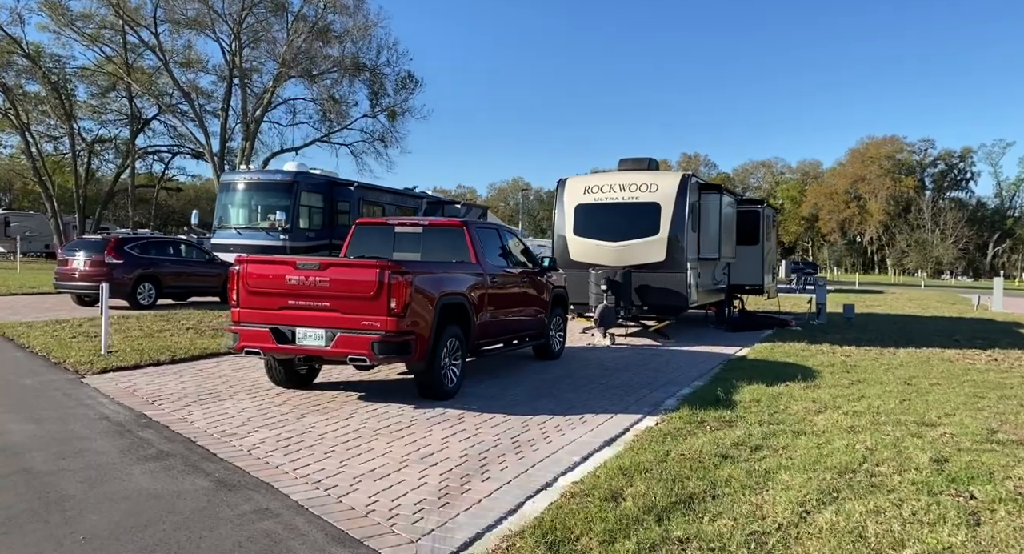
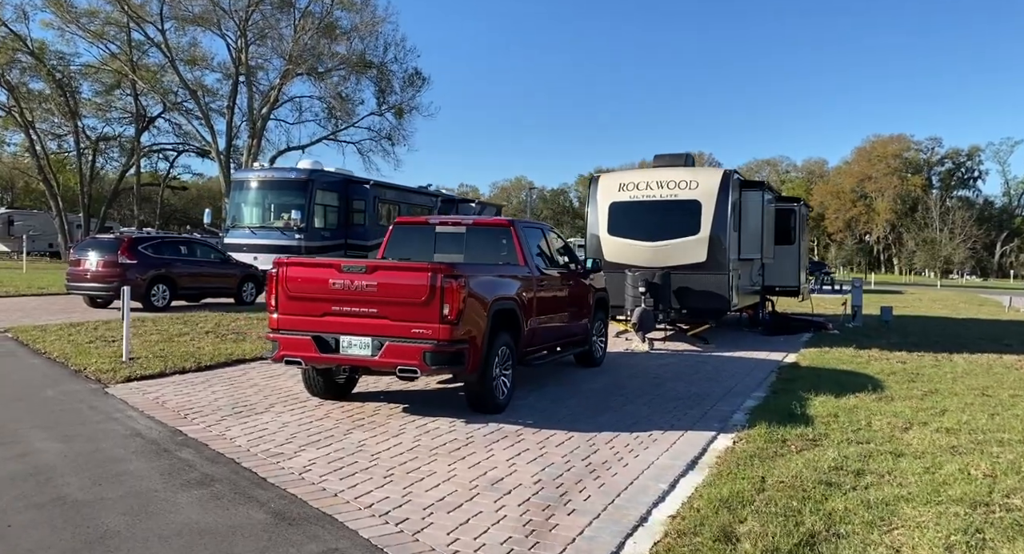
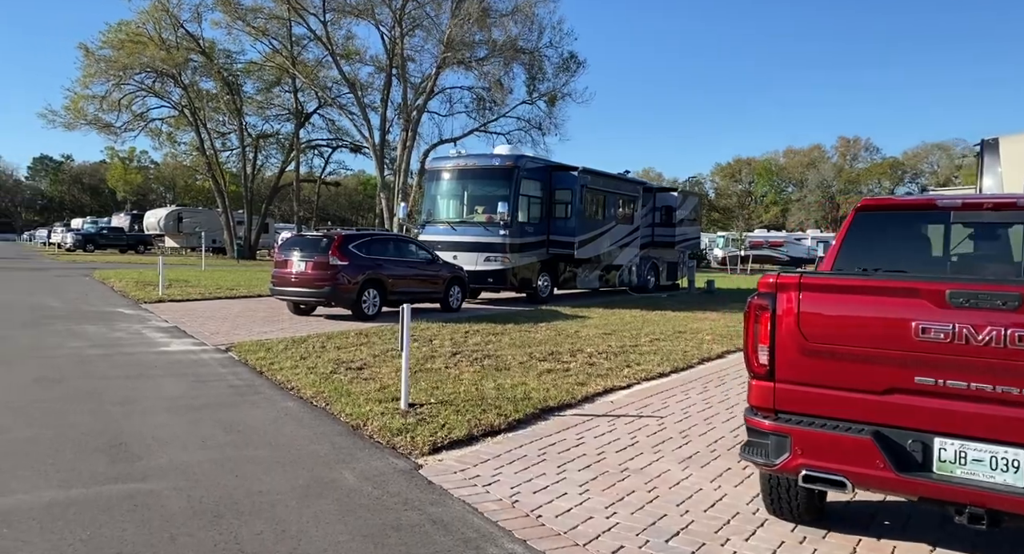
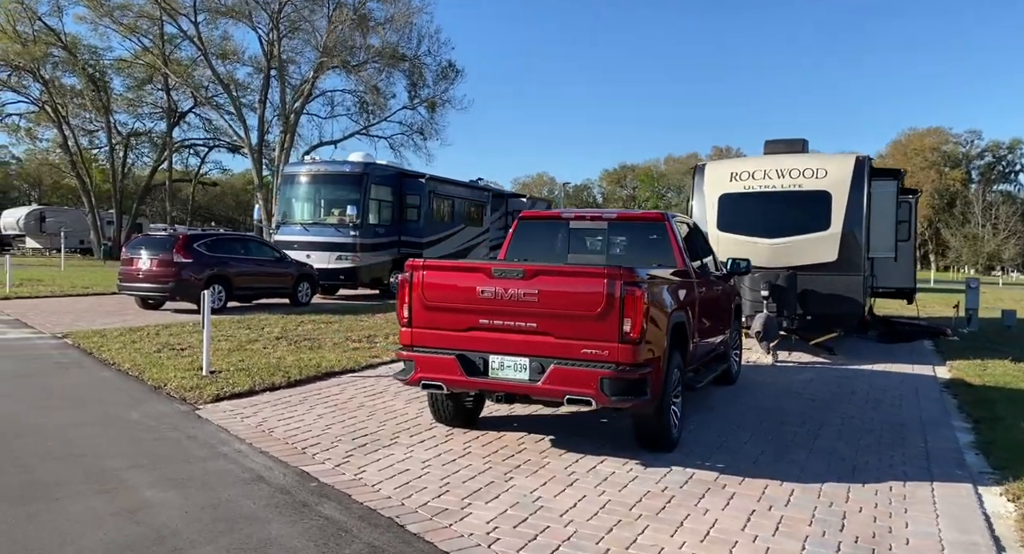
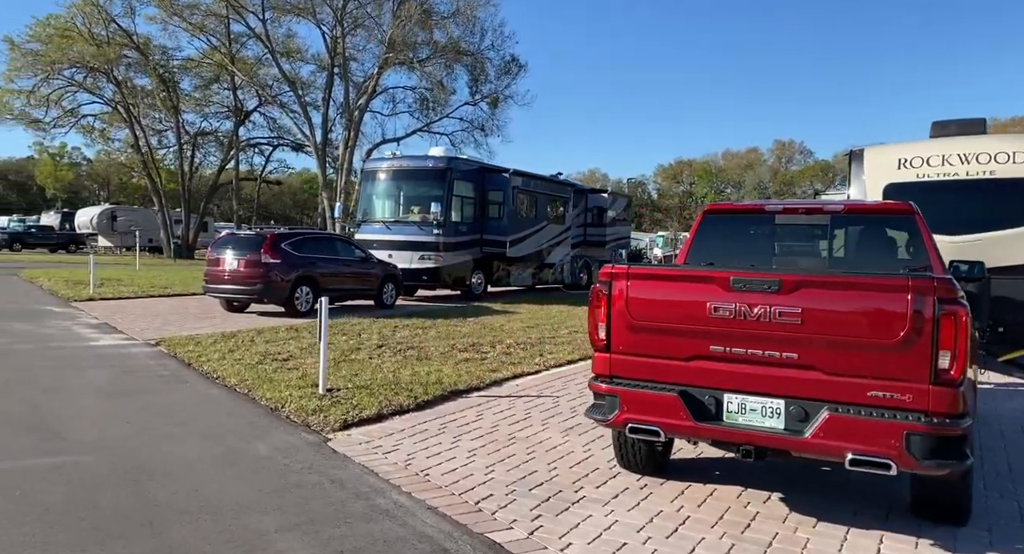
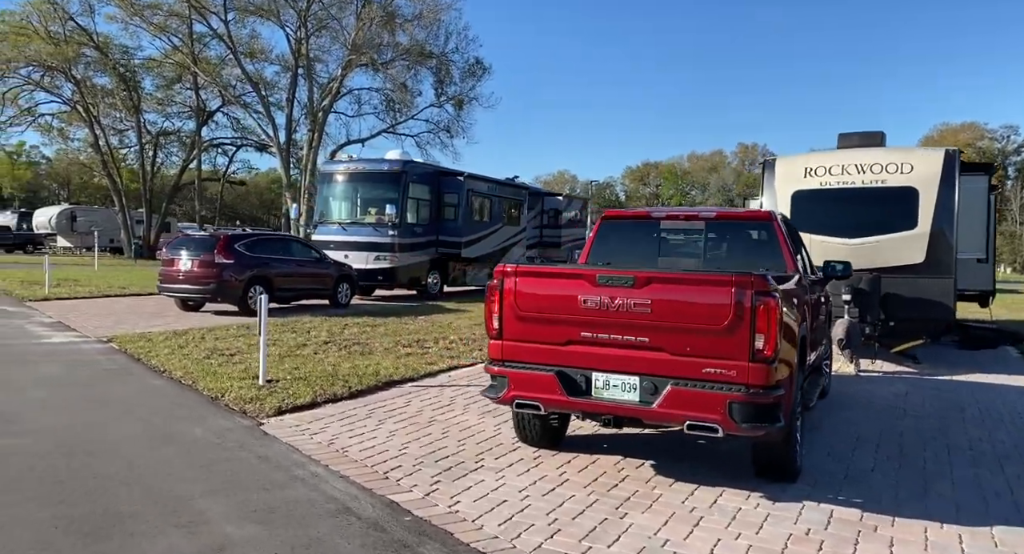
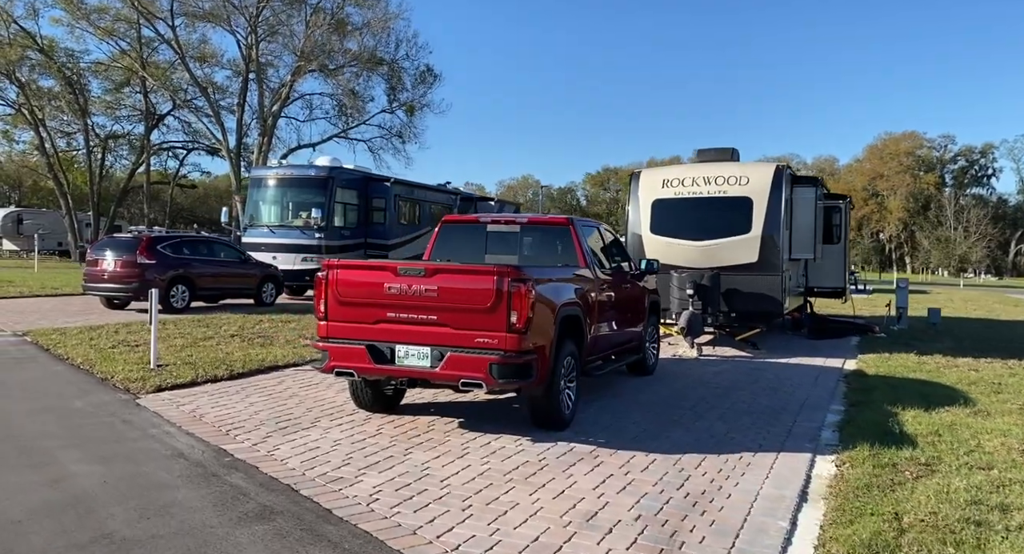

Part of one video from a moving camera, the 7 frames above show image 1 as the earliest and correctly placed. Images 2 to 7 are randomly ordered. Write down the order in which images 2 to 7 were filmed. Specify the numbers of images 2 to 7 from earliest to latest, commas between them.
2, 7, 4, 6, 5, 3
